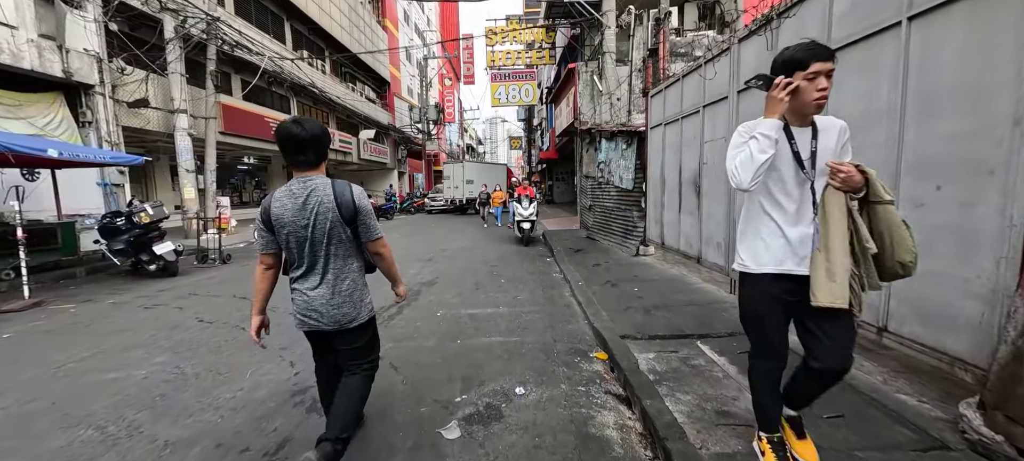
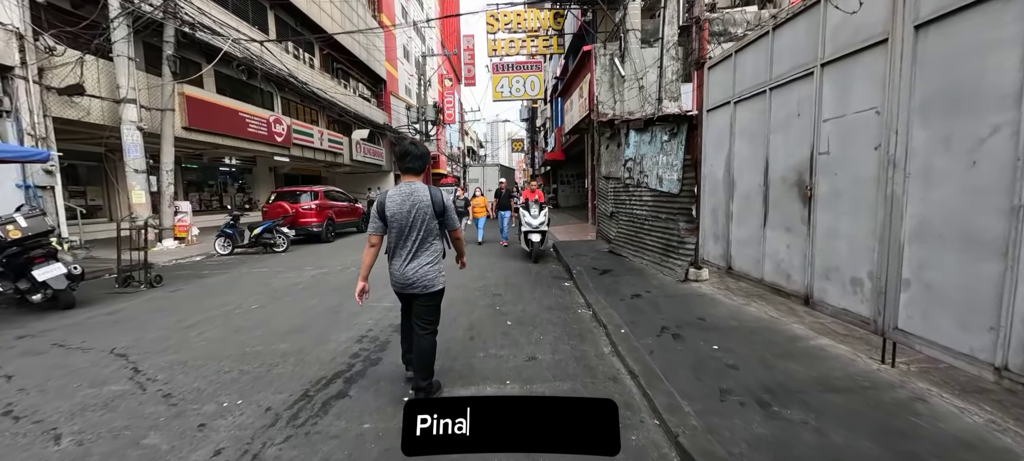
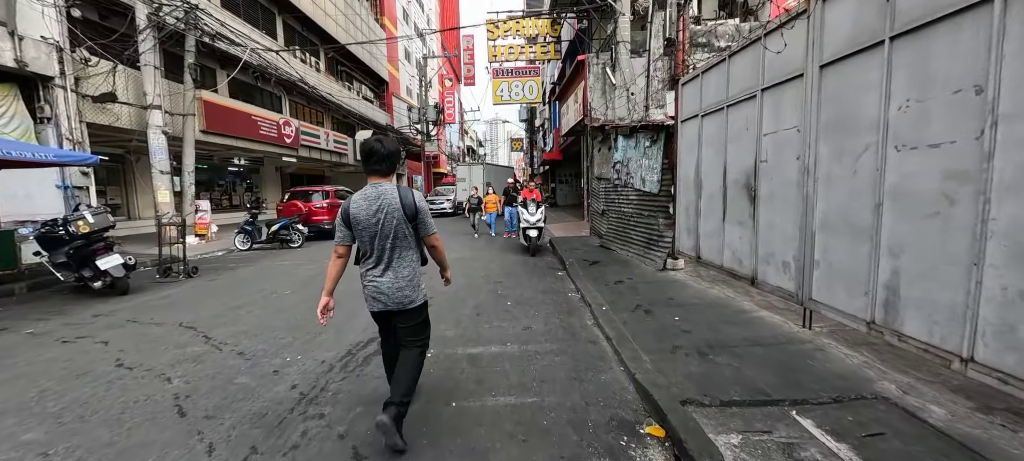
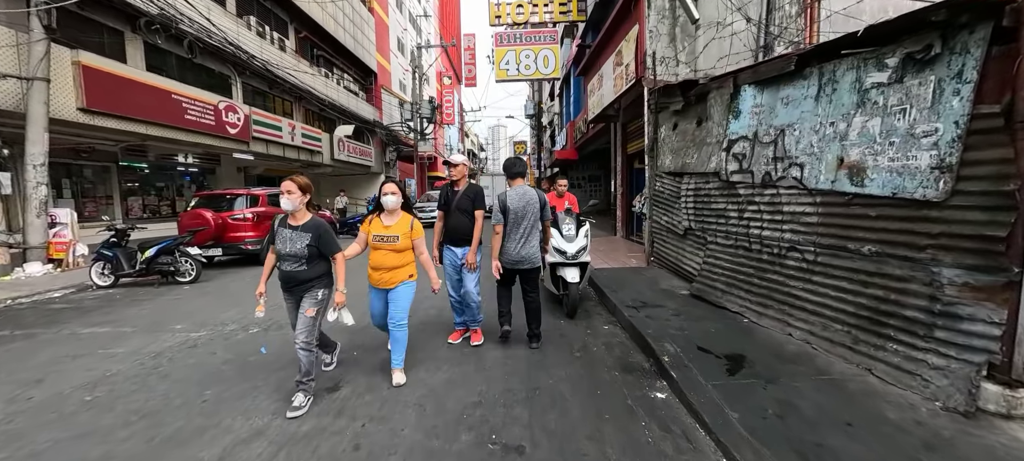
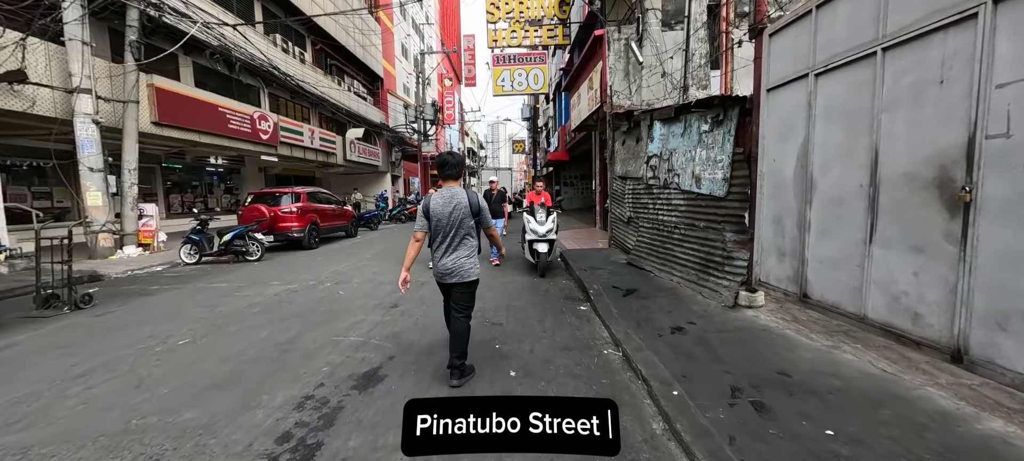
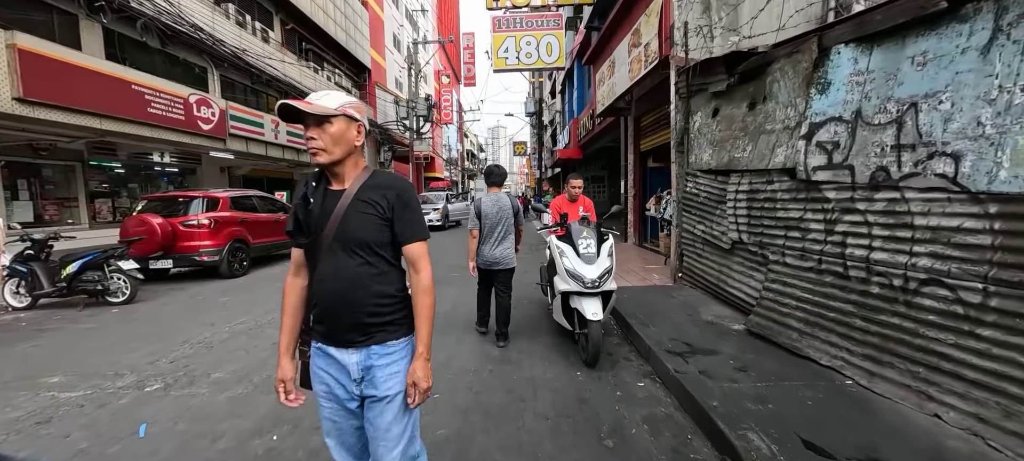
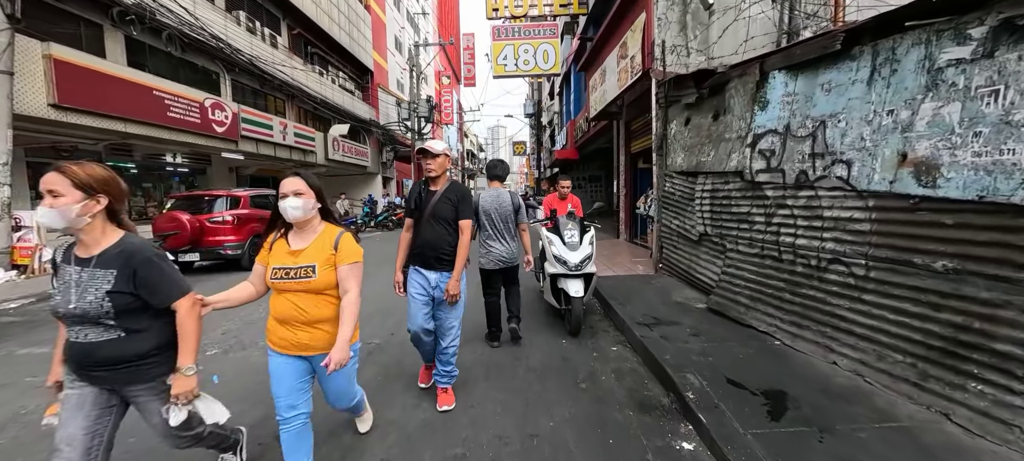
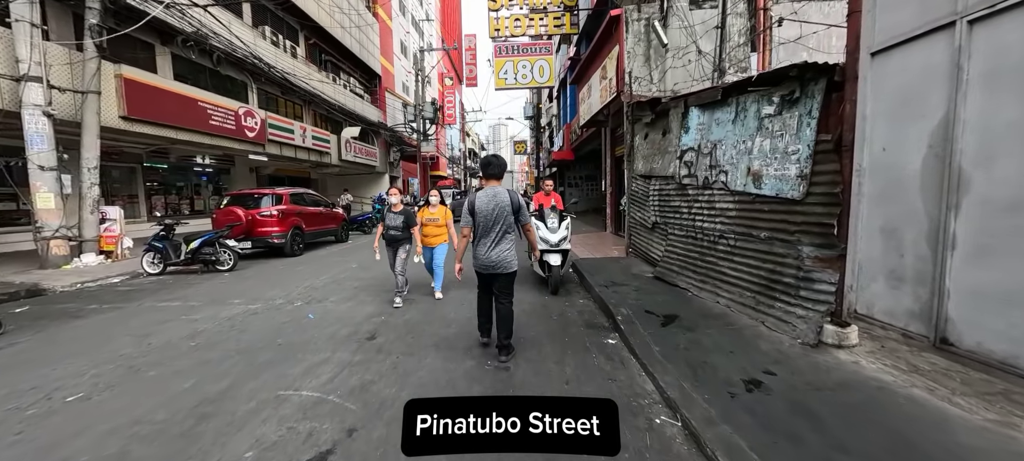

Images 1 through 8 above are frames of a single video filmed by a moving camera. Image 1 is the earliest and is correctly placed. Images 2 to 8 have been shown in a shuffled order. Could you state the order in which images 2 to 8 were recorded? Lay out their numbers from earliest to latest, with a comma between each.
3, 2, 5, 8, 4, 7, 6
